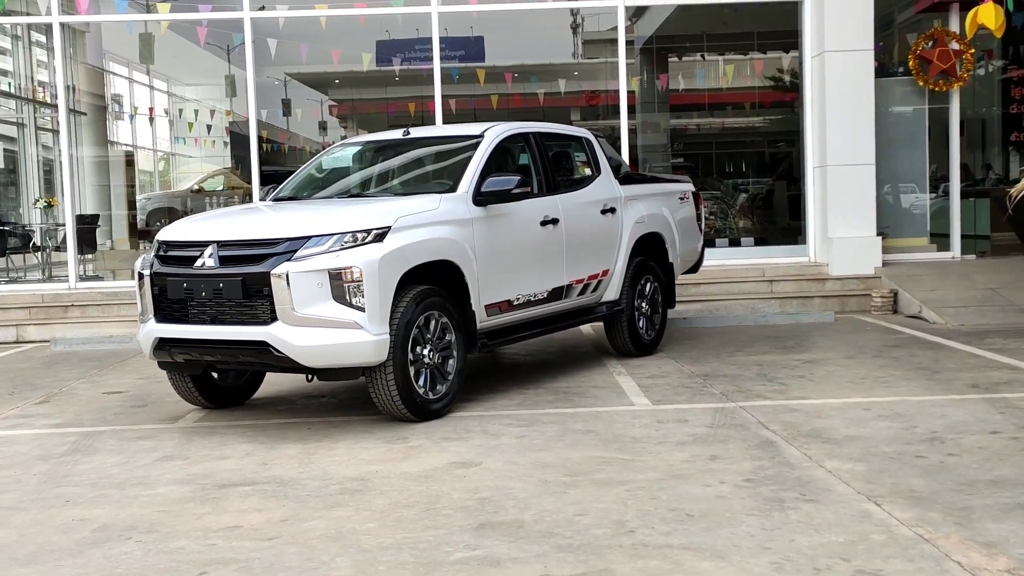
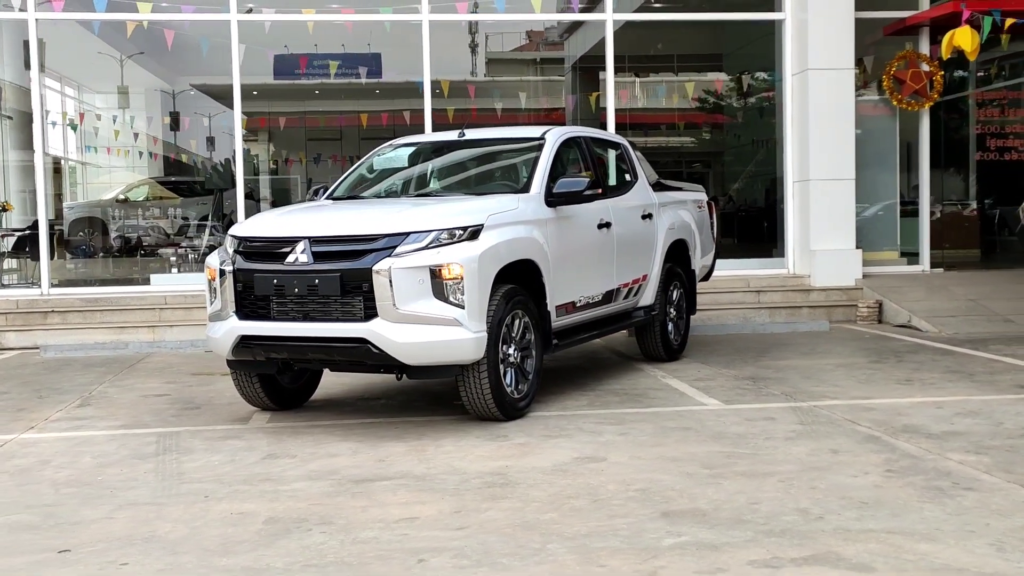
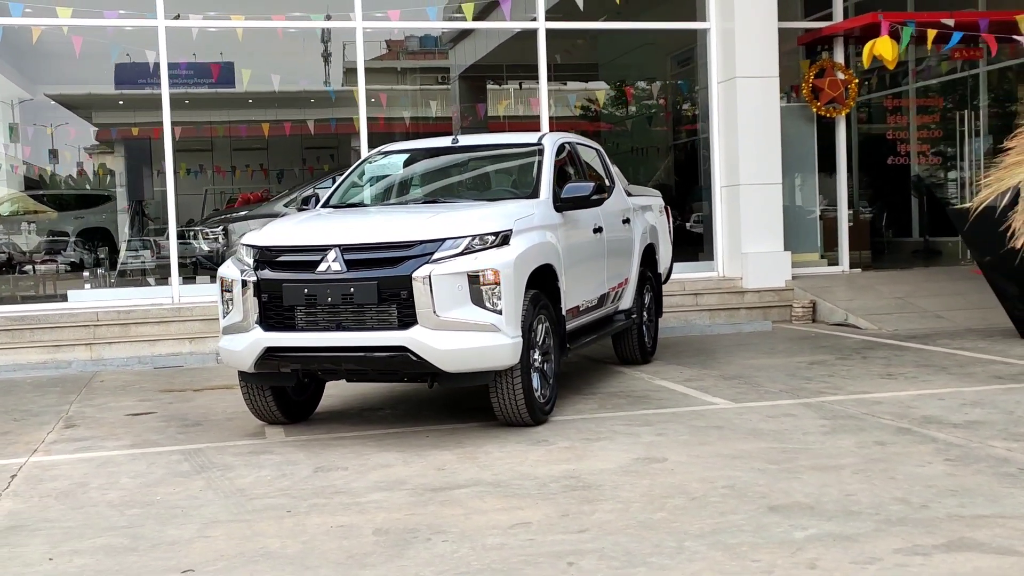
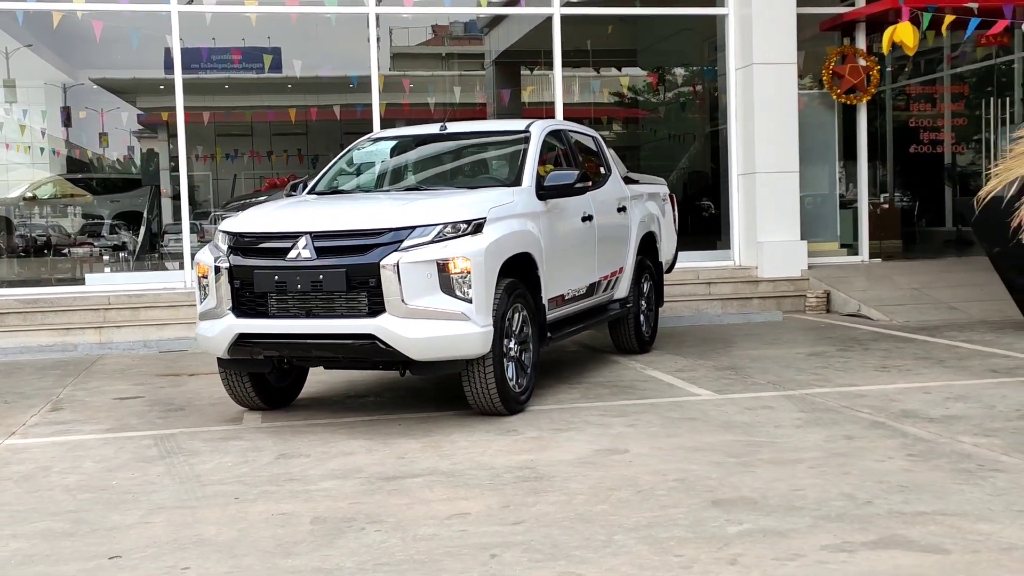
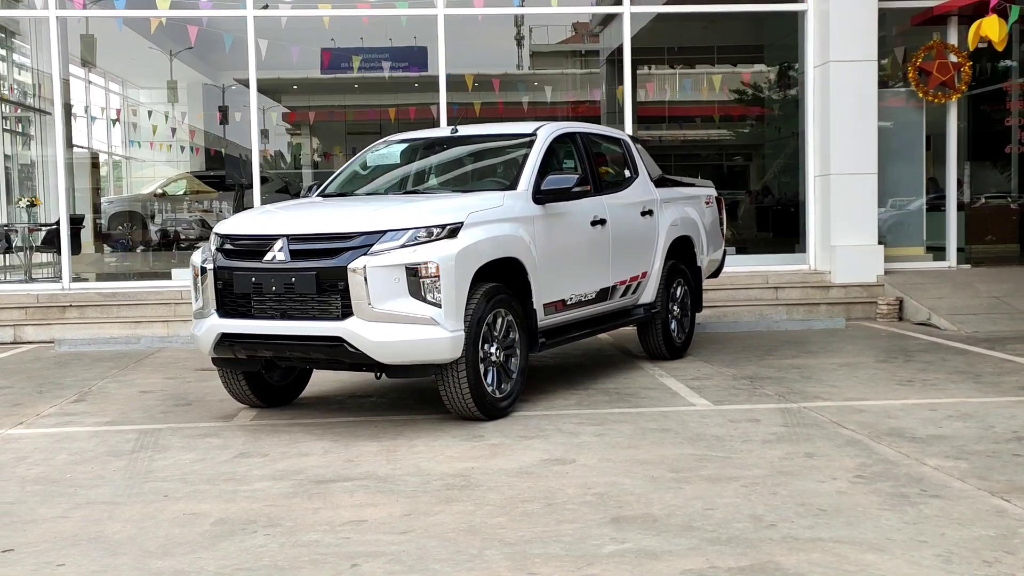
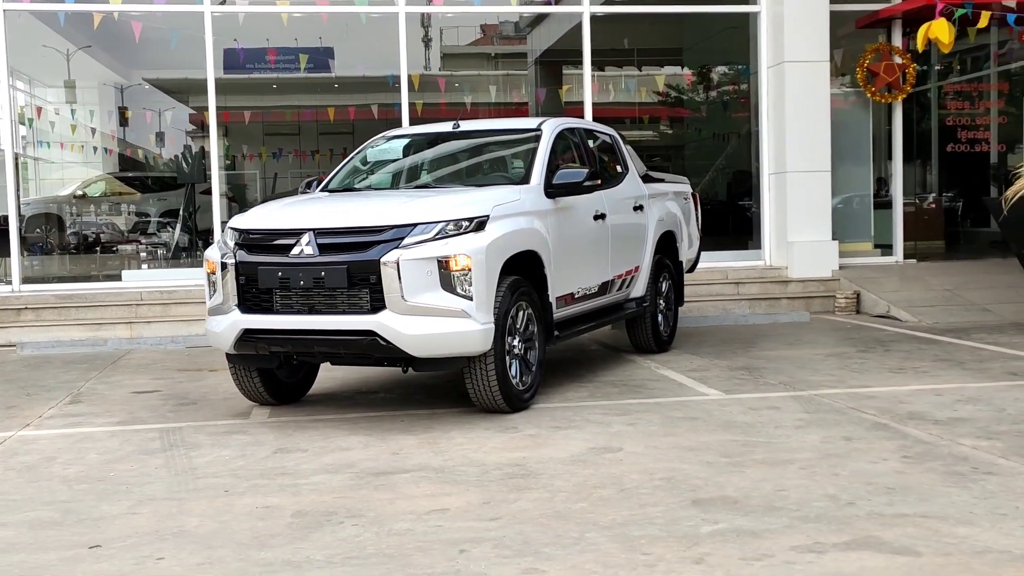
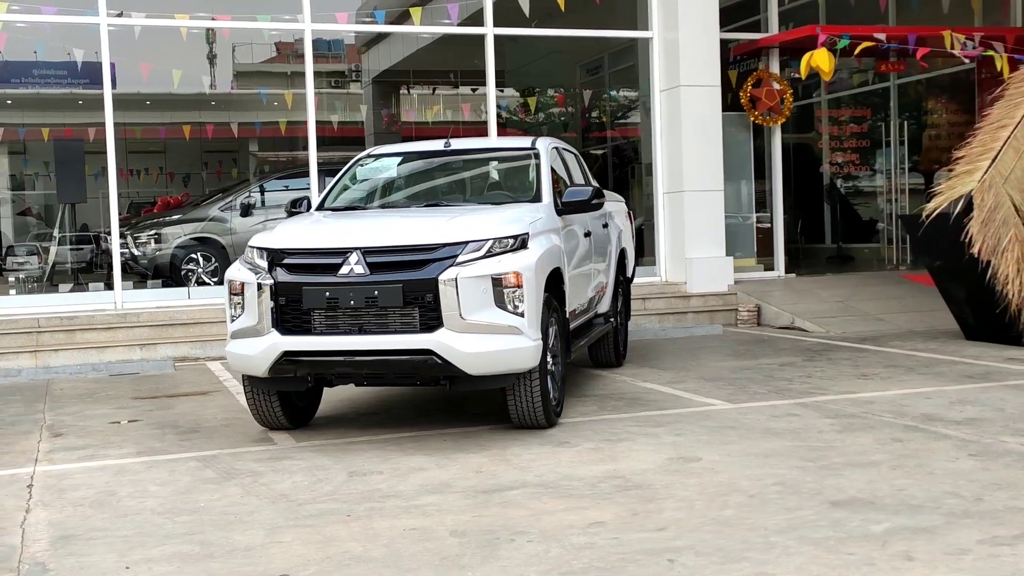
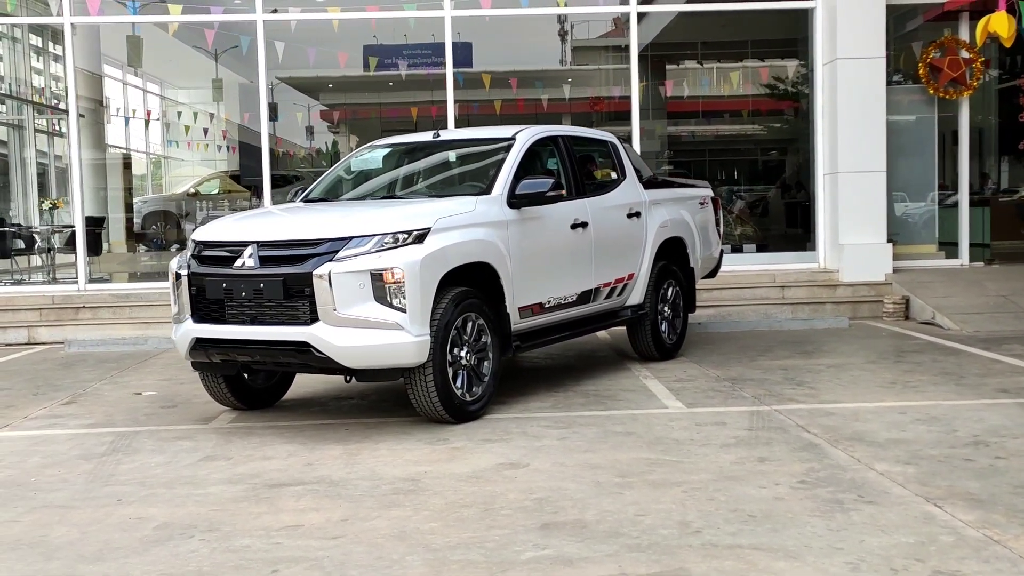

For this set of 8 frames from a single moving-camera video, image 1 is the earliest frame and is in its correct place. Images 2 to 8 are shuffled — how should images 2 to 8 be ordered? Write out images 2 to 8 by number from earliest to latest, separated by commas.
8, 5, 2, 6, 4, 3, 7
